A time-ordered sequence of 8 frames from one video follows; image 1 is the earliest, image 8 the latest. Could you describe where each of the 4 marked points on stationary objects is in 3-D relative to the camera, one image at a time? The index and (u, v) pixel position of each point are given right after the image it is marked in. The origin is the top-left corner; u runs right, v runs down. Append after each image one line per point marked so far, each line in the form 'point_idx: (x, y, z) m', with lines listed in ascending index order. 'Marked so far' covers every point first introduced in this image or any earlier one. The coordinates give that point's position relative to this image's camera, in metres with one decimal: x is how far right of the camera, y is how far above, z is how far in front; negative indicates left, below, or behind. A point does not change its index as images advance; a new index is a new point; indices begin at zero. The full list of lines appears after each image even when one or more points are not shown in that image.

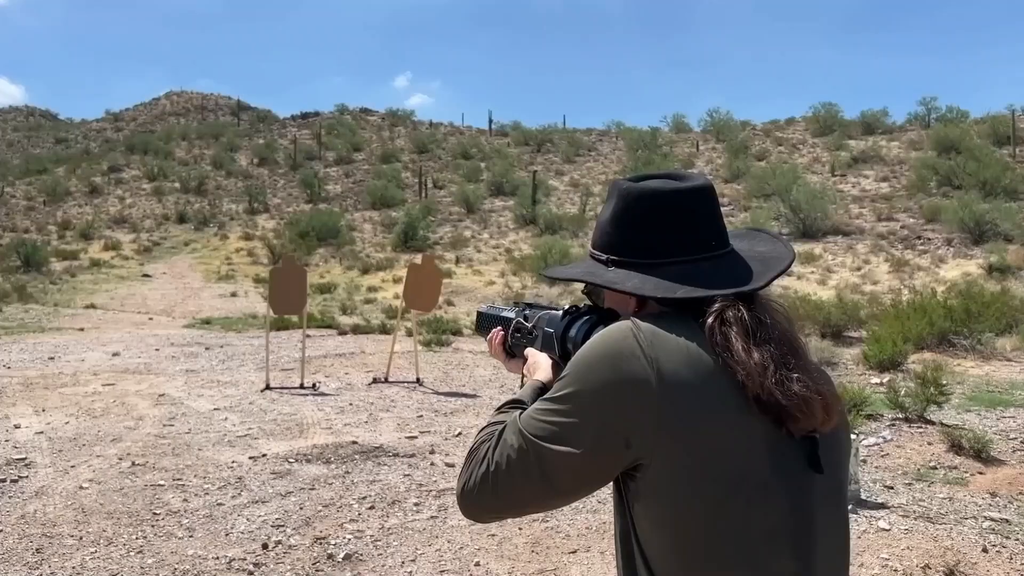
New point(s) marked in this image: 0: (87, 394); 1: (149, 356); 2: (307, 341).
0: (-4.8, -1.2, +10.5) m
1: (-5.1, -1.0, +13.1) m
2: (-3.3, -0.8, +14.7) m
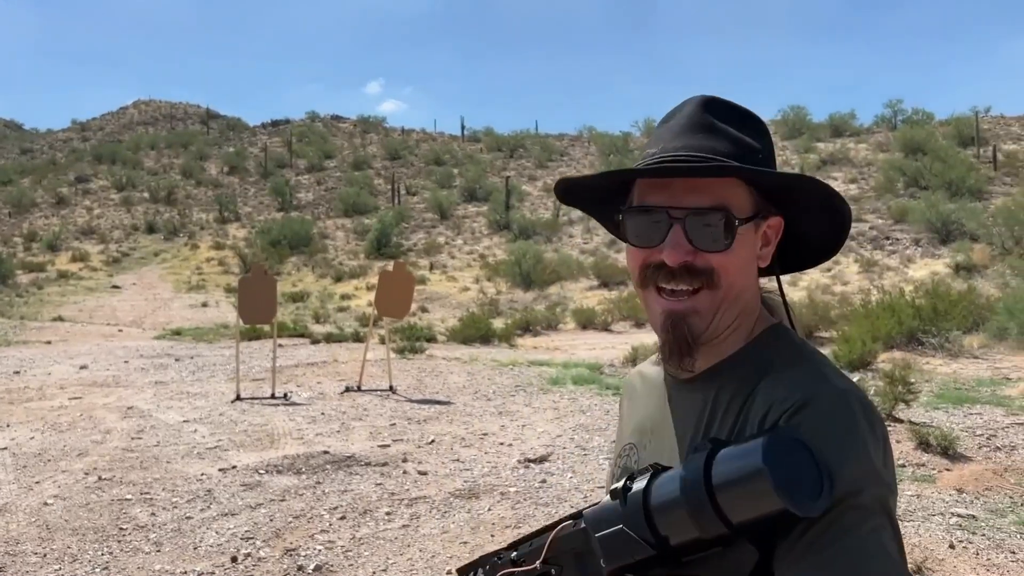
0: (-5.1, -1.3, +10.3) m
1: (-5.5, -1.1, +12.9) m
2: (-3.7, -1.0, +14.6) m
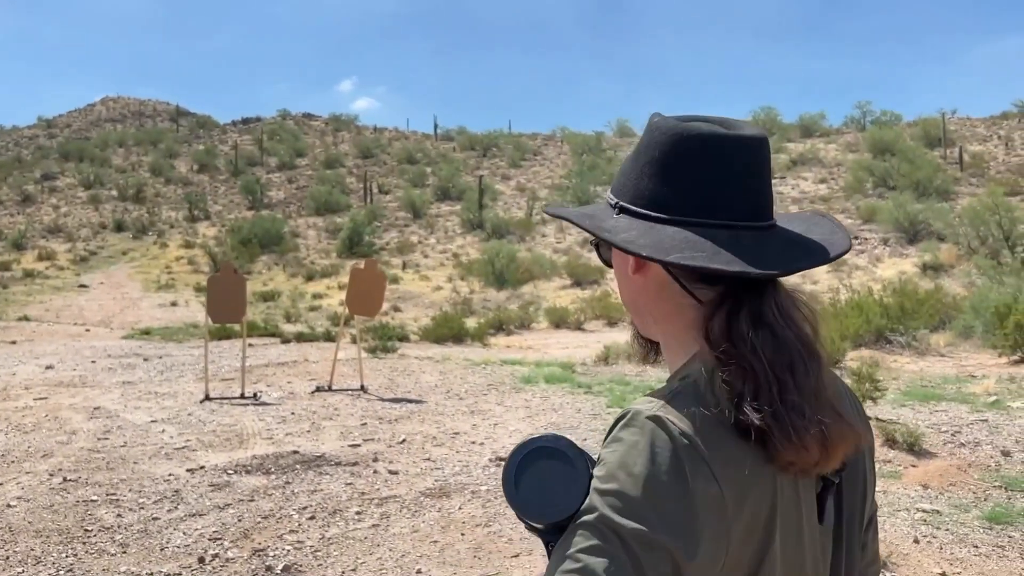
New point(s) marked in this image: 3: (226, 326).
0: (-5.4, -1.3, +10.1) m
1: (-5.9, -1.1, +12.7) m
2: (-4.1, -1.0, +14.4) m
3: (-6.2, -0.8, +20.0) m
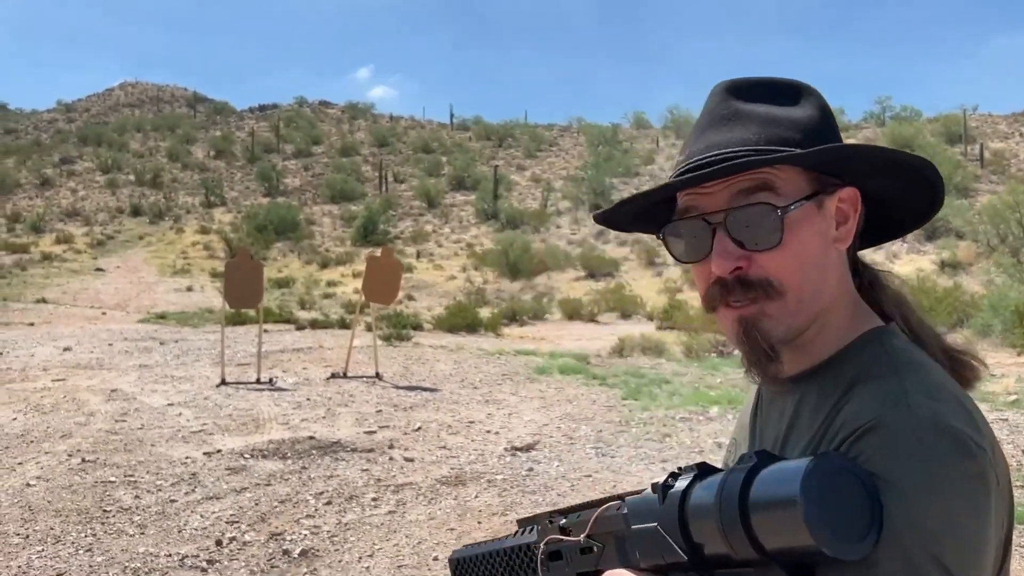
0: (-5.2, -1.1, +10.2) m
1: (-5.7, -0.9, +12.8) m
2: (-3.9, -0.7, +14.5) m
3: (-5.9, -0.5, +20.0) m
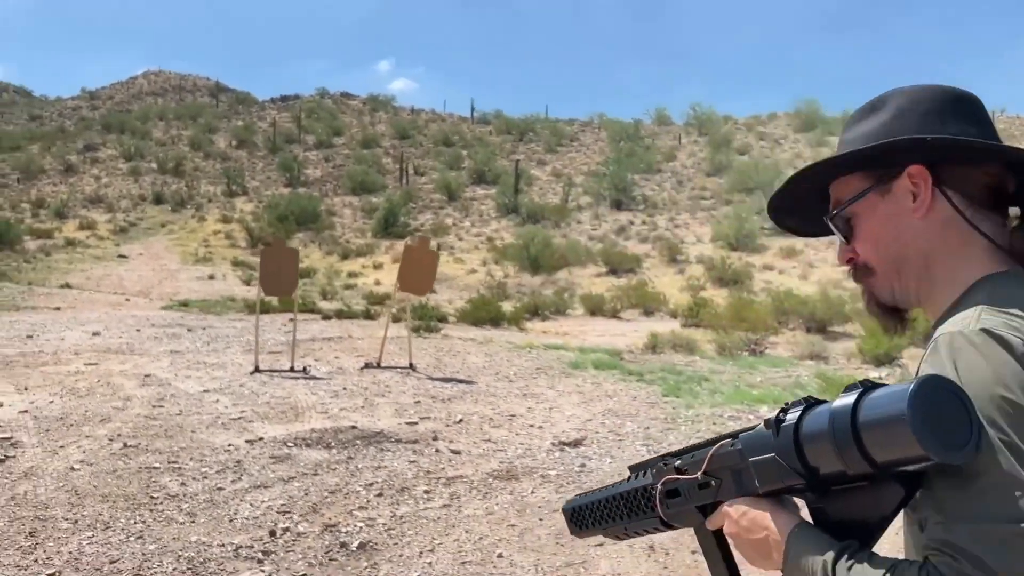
0: (-4.9, -0.9, +10.2) m
1: (-5.3, -0.7, +12.8) m
2: (-3.5, -0.6, +14.4) m
3: (-5.4, -0.3, +20.0) m
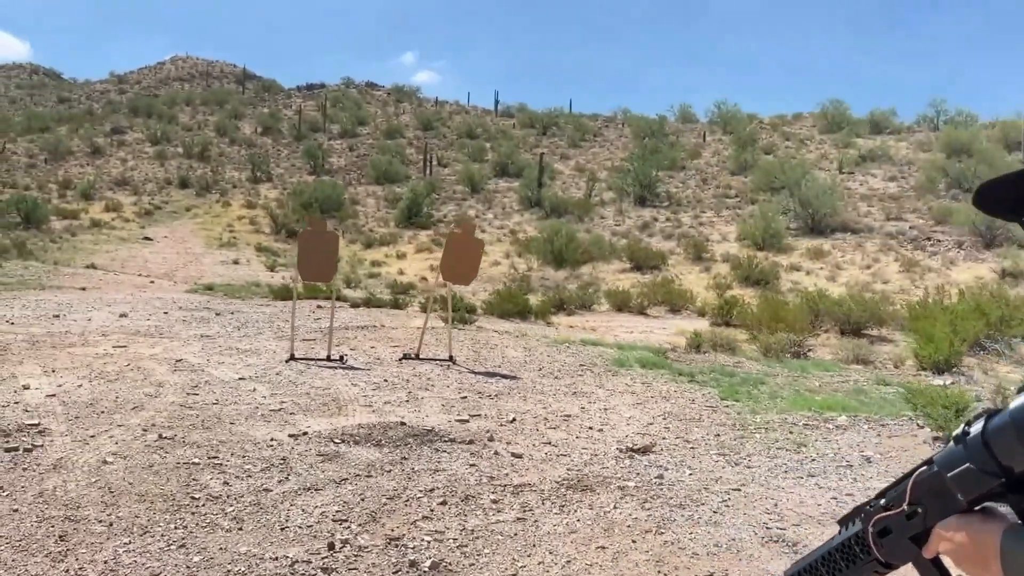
0: (-4.5, -0.7, +9.9) m
1: (-4.8, -0.4, +12.5) m
2: (-3.0, -0.4, +14.1) m
3: (-4.7, 0.0, +19.7) m
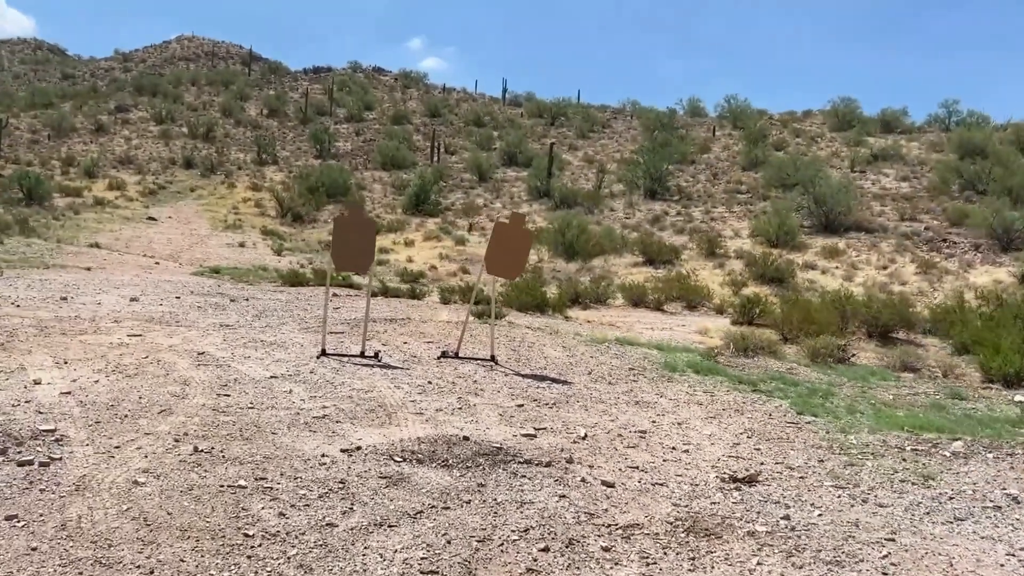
0: (-4.1, -0.6, +9.3) m
1: (-4.4, -0.2, +11.9) m
2: (-2.6, -0.2, +13.5) m
3: (-4.3, +0.3, +19.2) m
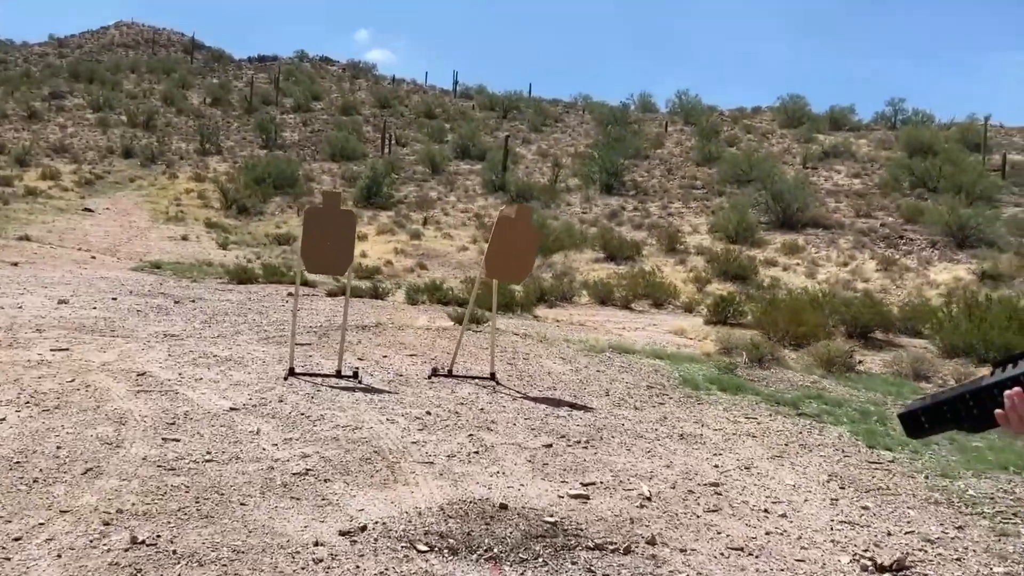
0: (-4.2, -0.6, +8.0) m
1: (-4.7, -0.2, +10.6) m
2: (-2.9, -0.2, +12.3) m
3: (-5.0, +0.4, +17.8) m
